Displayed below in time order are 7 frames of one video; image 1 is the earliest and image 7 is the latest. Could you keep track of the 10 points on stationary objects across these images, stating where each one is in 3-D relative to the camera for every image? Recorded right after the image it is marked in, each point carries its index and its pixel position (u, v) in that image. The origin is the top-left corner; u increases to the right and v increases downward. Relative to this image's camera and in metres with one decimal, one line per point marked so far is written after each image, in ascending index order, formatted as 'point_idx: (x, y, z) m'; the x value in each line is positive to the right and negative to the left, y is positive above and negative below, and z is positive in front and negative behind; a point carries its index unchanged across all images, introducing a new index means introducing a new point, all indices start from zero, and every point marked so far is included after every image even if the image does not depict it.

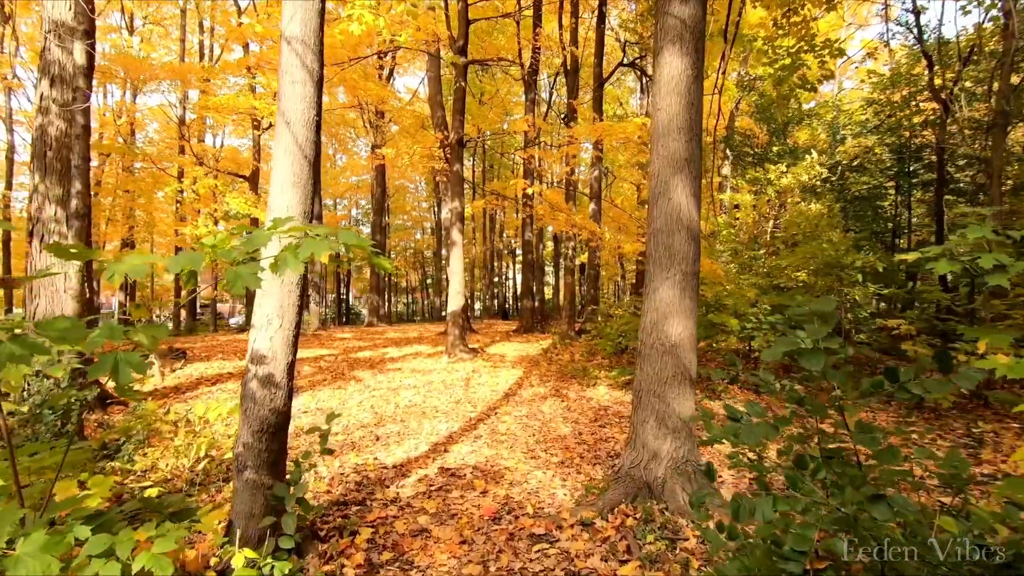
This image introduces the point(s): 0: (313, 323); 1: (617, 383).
0: (-8.0, -1.4, +18.4) m
1: (+1.8, -1.7, +7.8) m
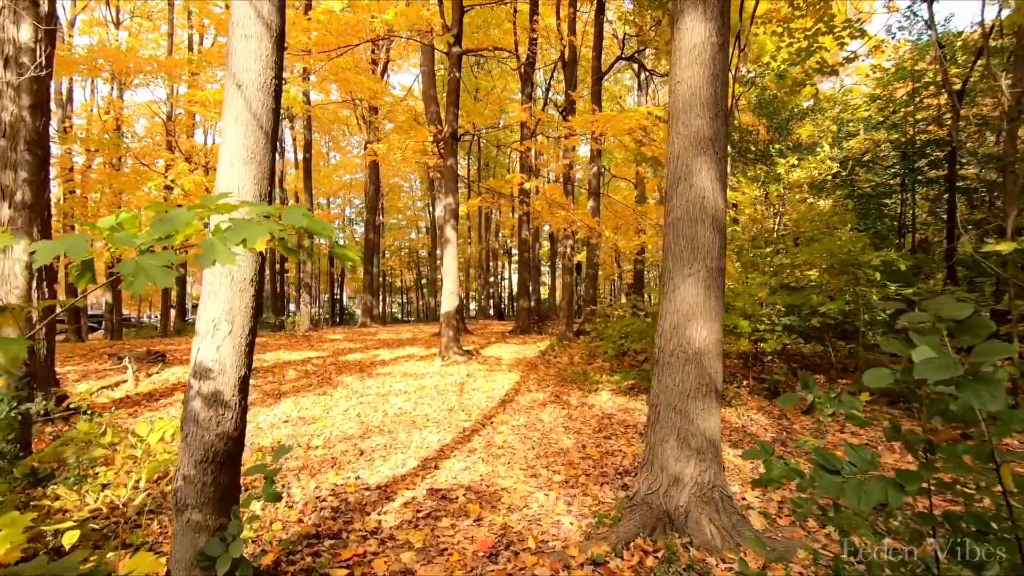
0: (-8.2, -1.4, +17.8) m
1: (+1.7, -1.6, +7.3) m
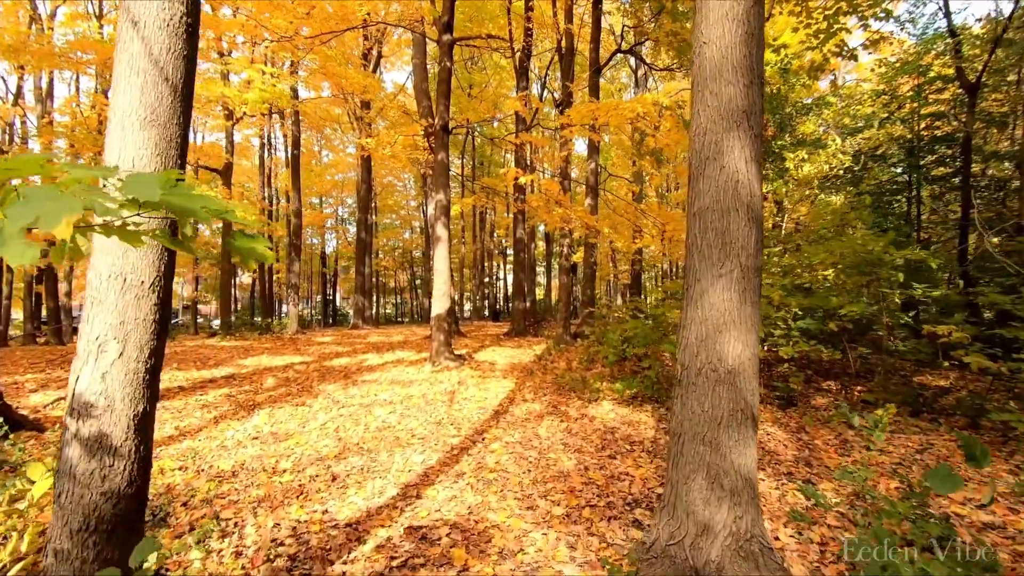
0: (-8.4, -1.5, +17.2) m
1: (+1.7, -1.7, +6.8) m
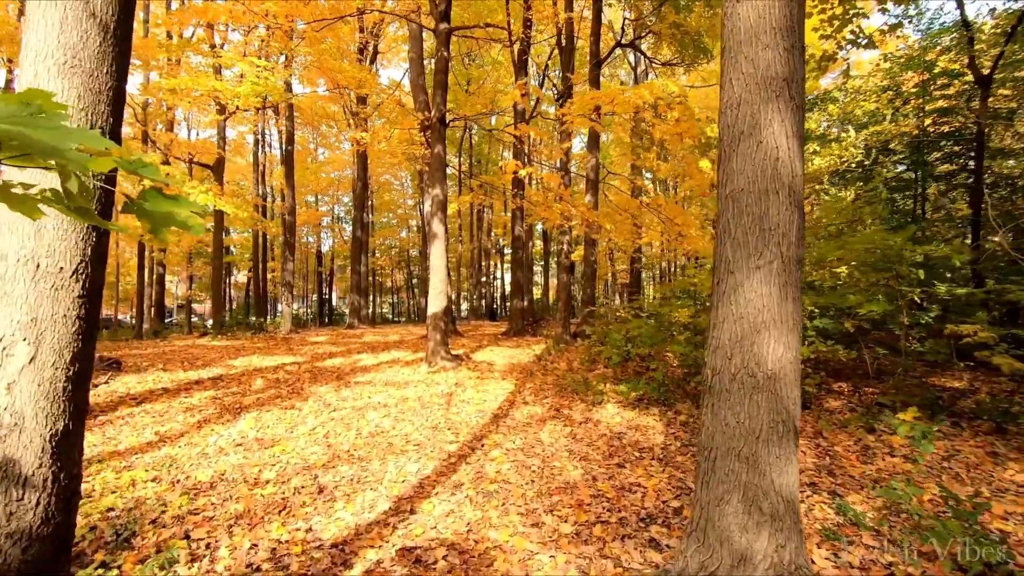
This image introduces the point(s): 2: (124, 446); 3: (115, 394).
0: (-8.5, -1.4, +16.9) m
1: (+1.7, -1.6, +6.5) m
2: (-4.4, -1.8, +5.1) m
3: (-6.1, -1.6, +7.0) m
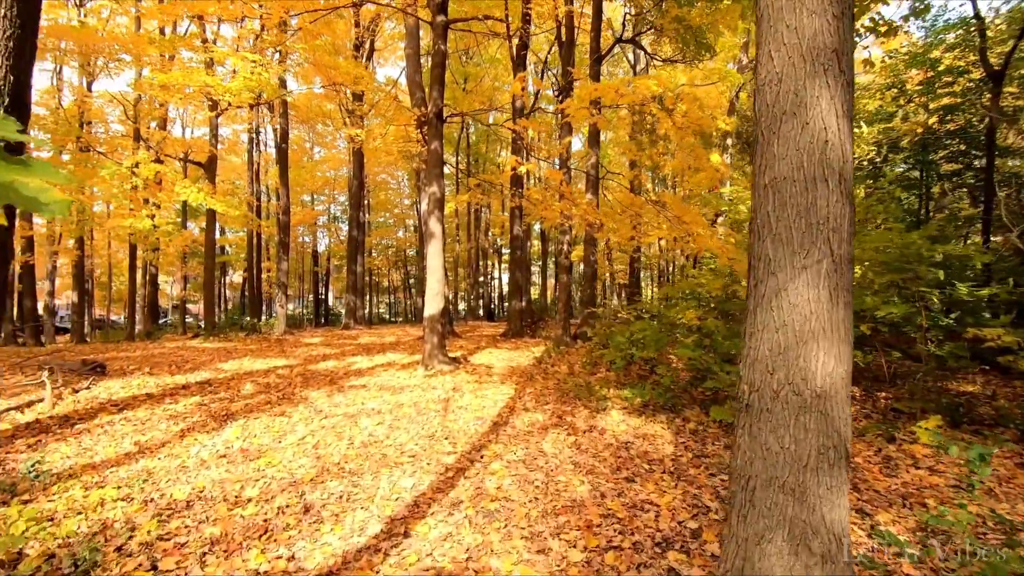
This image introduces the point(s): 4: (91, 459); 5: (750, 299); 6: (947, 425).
0: (-8.5, -1.4, +16.5) m
1: (+1.7, -1.6, +6.2) m
2: (-4.4, -1.8, +4.8) m
3: (-6.1, -1.7, +6.6) m
4: (-4.4, -1.8, +4.8) m
5: (+1.0, -0.1, +1.9) m
6: (+5.2, -1.6, +5.3) m
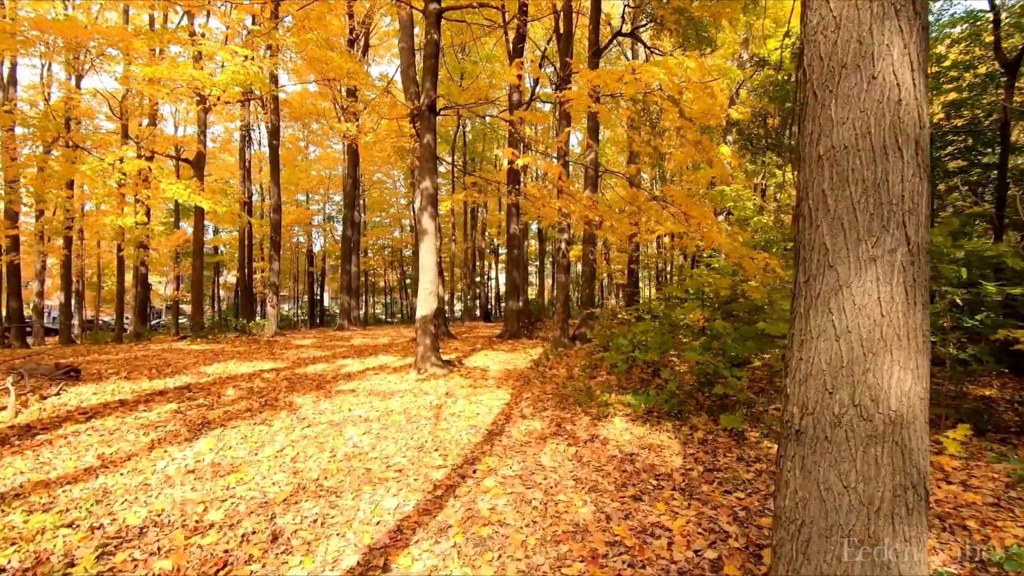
0: (-8.7, -1.5, +16.1) m
1: (+1.6, -1.6, +5.9) m
2: (-4.4, -1.8, +4.4) m
3: (-6.2, -1.7, +6.2) m
4: (-4.5, -1.8, +4.4) m
5: (+1.0, 0.0, +1.6) m
6: (+5.1, -1.6, +5.0) m
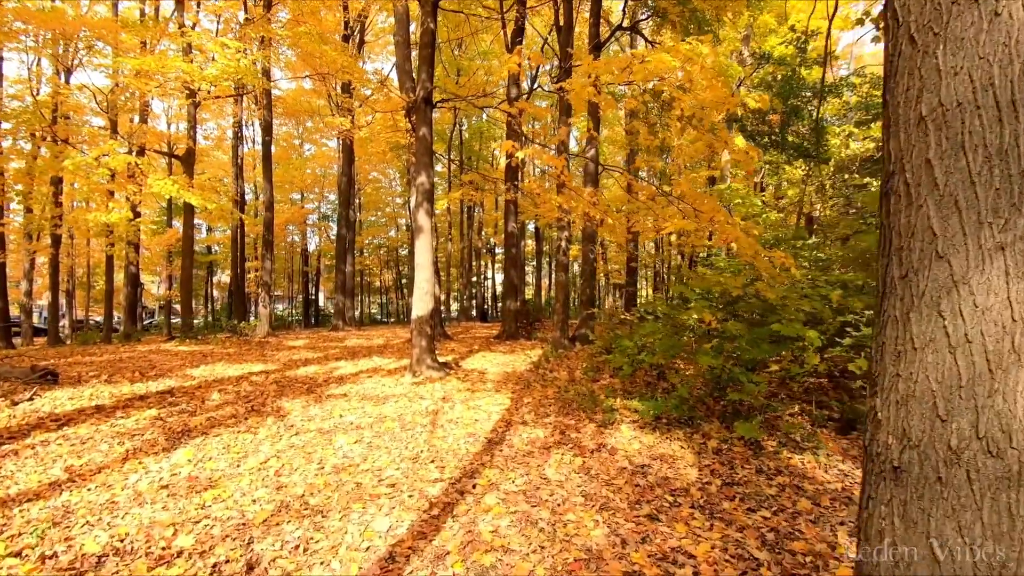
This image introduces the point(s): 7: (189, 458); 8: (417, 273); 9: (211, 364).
0: (-8.7, -1.4, +15.7) m
1: (+1.6, -1.6, +5.5) m
2: (-4.4, -1.8, +4.0) m
3: (-6.2, -1.6, +5.8) m
4: (-4.5, -1.8, +4.0) m
5: (+1.1, 0.0, +1.2) m
6: (+5.1, -1.6, +4.7) m
7: (-3.3, -1.8, +4.7) m
8: (-1.7, +0.3, +8.2) m
9: (-6.7, -1.7, +10.0) m
